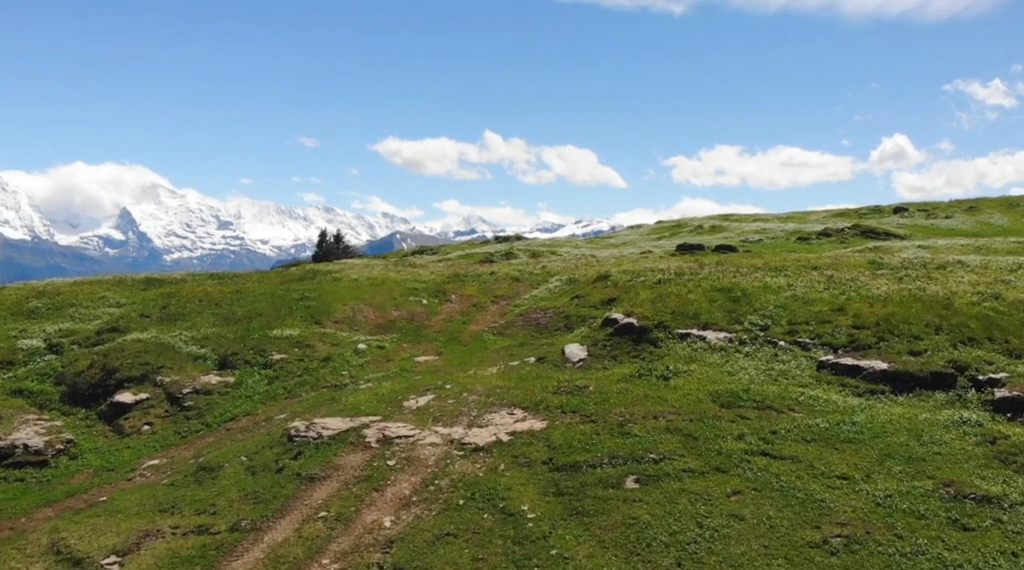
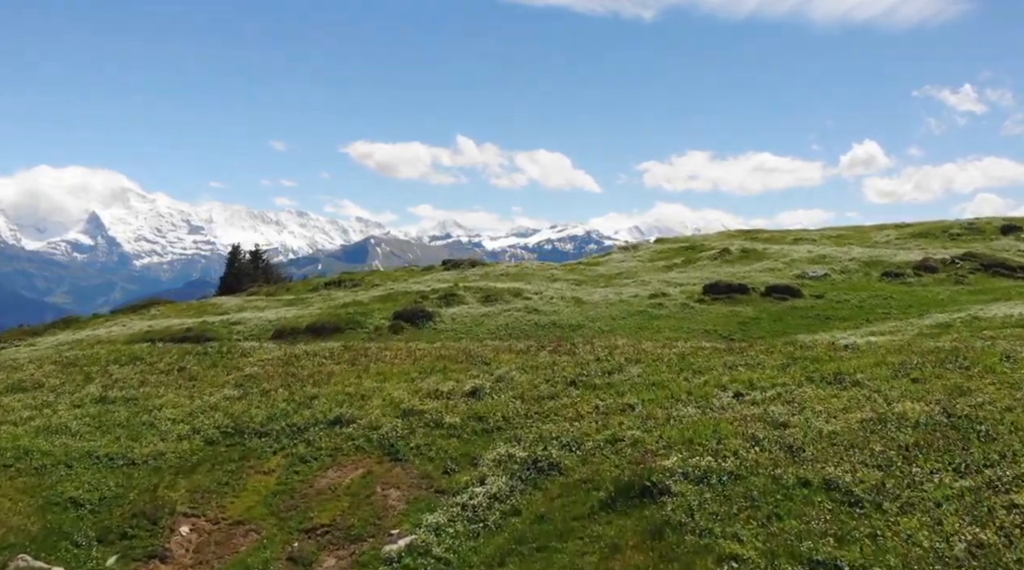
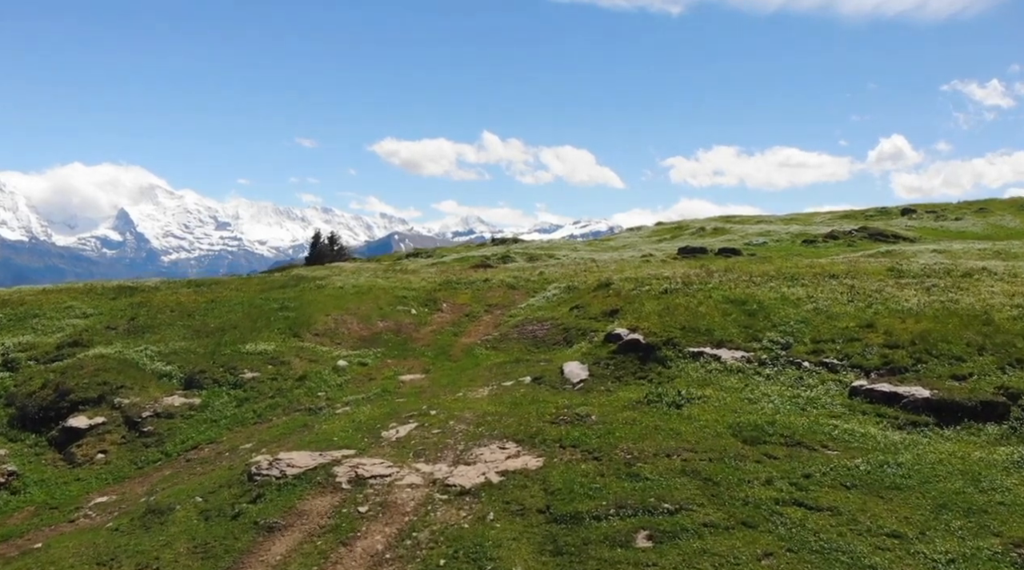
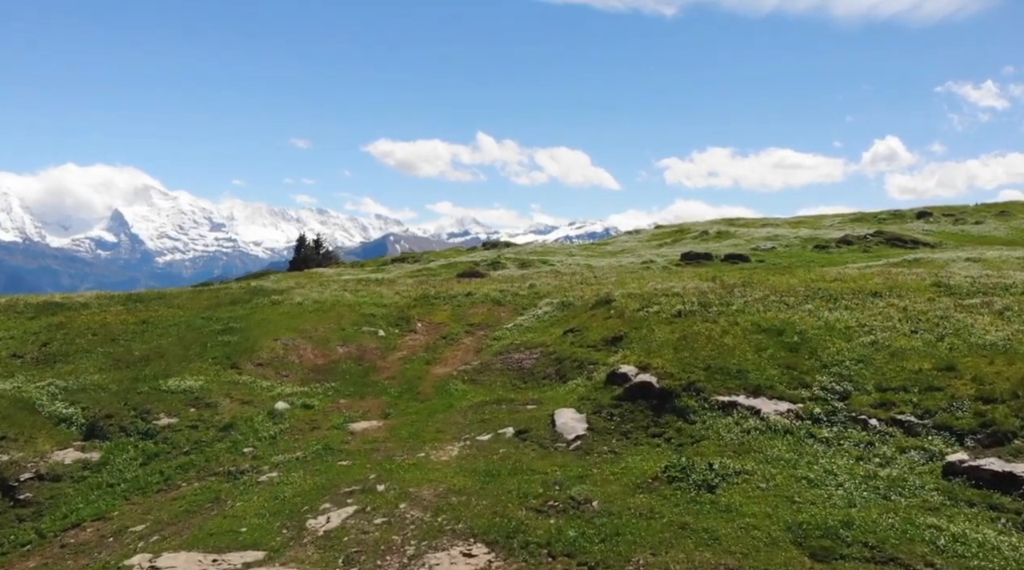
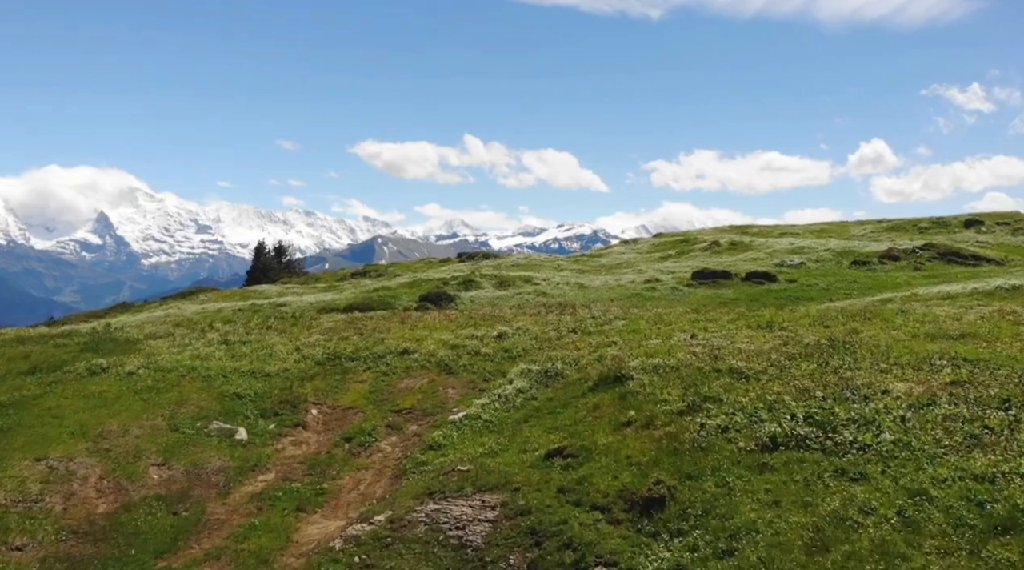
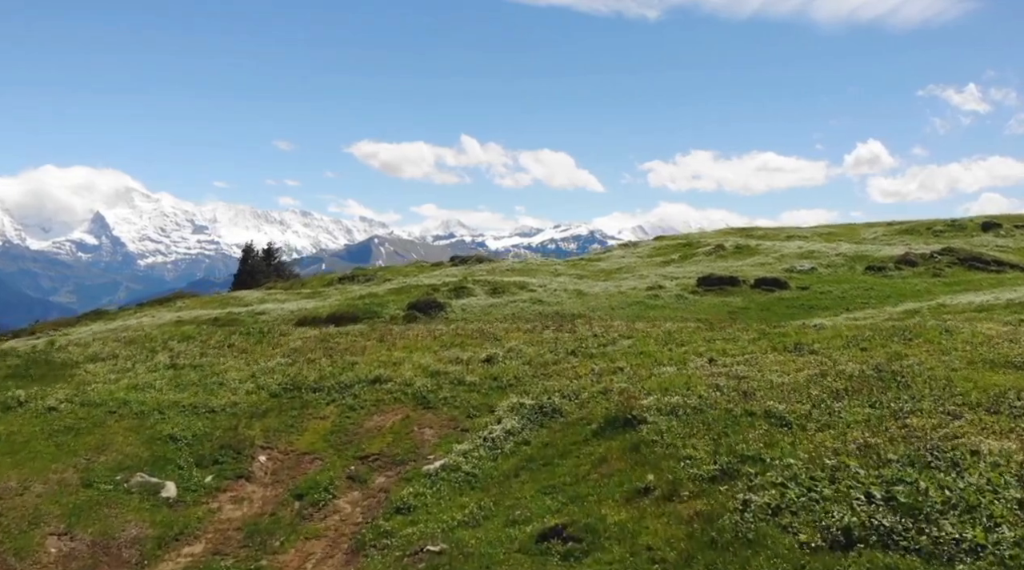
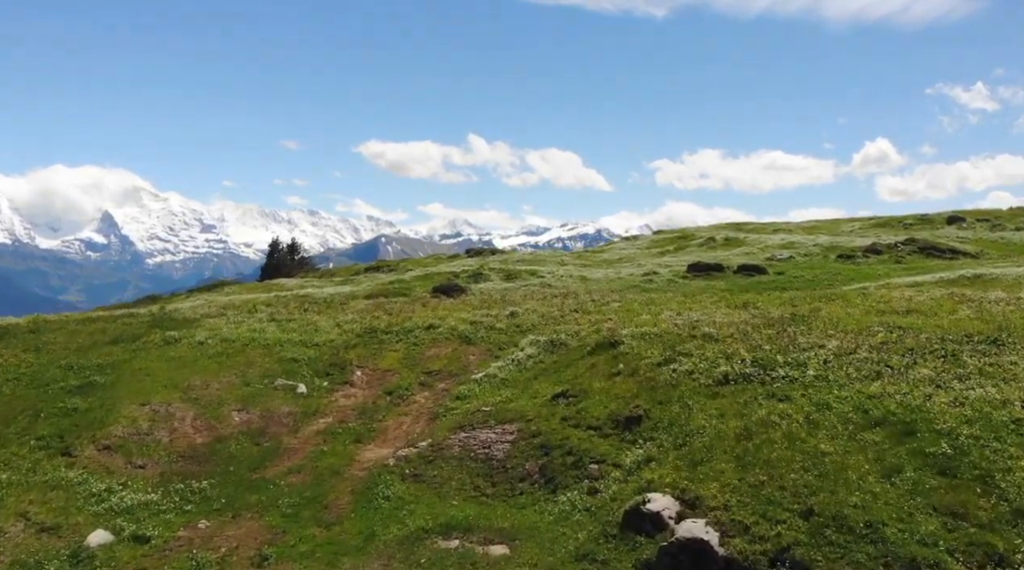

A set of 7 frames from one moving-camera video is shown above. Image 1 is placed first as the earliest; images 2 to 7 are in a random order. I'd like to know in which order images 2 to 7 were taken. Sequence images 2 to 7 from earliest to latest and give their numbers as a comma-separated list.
3, 4, 7, 5, 6, 2
